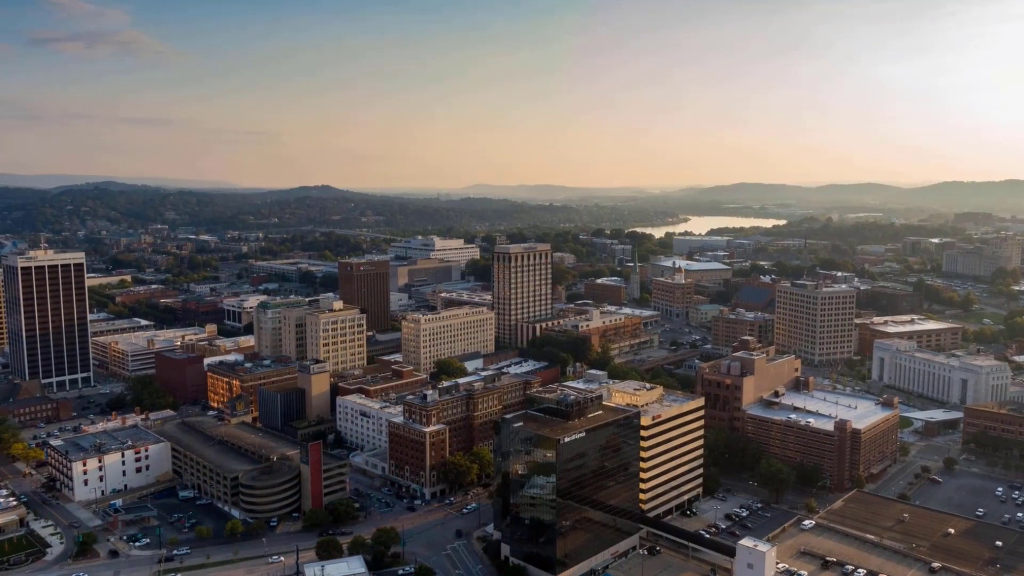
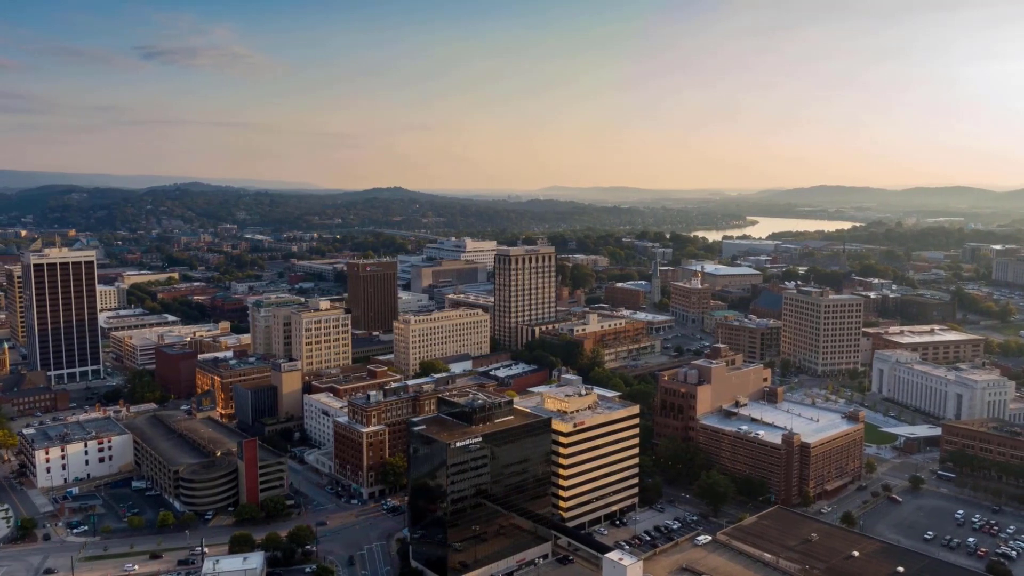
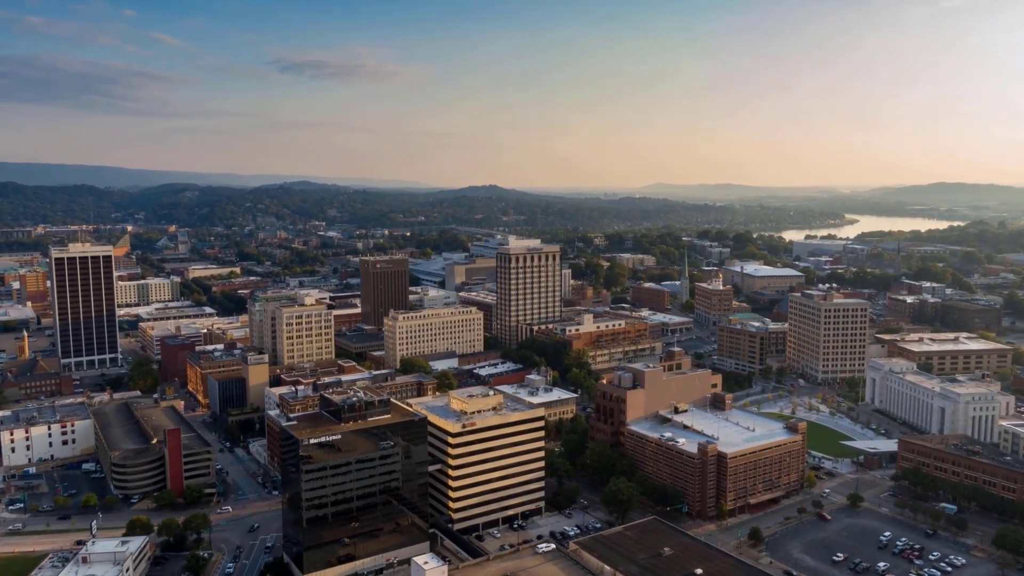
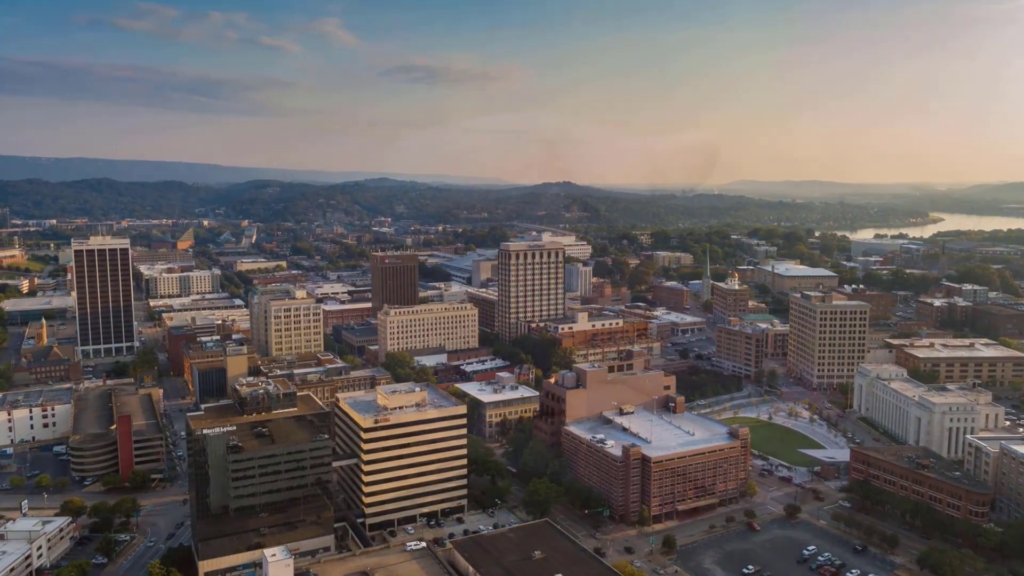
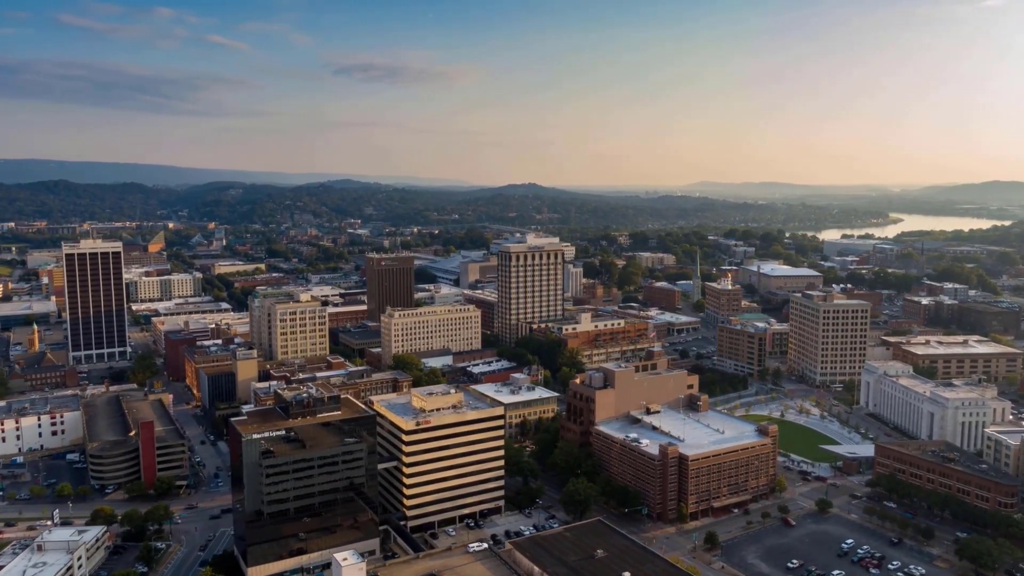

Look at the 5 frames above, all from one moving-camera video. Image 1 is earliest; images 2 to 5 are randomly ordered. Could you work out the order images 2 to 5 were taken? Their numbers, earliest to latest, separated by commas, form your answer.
2, 3, 5, 4
